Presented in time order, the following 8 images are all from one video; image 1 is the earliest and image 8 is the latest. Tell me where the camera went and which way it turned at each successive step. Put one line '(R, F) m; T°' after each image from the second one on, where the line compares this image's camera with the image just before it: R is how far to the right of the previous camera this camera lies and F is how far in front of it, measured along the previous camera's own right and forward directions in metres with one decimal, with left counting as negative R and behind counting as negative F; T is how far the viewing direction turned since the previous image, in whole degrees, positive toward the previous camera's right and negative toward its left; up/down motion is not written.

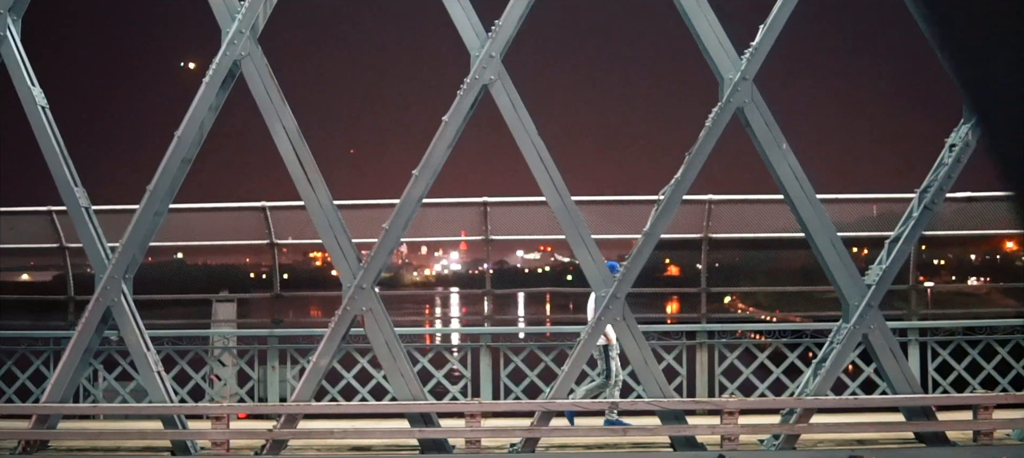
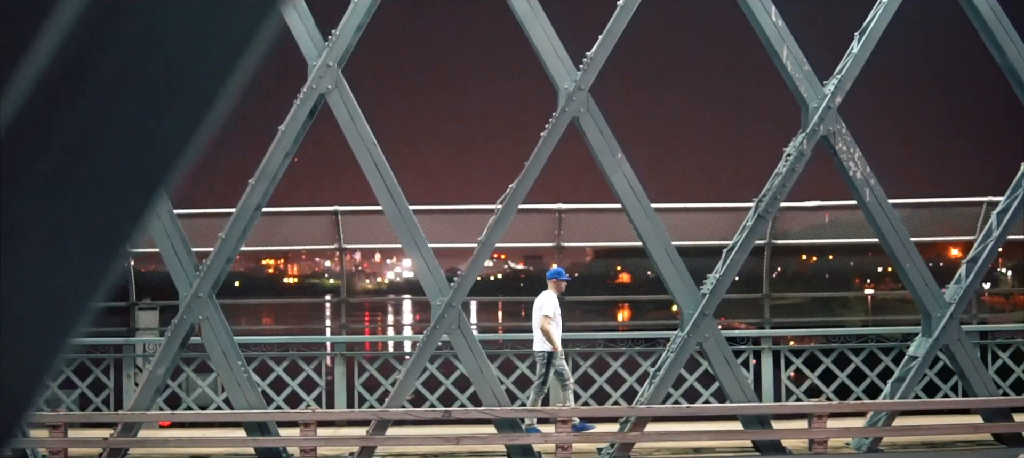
(+1.3, 0.0) m; 0°
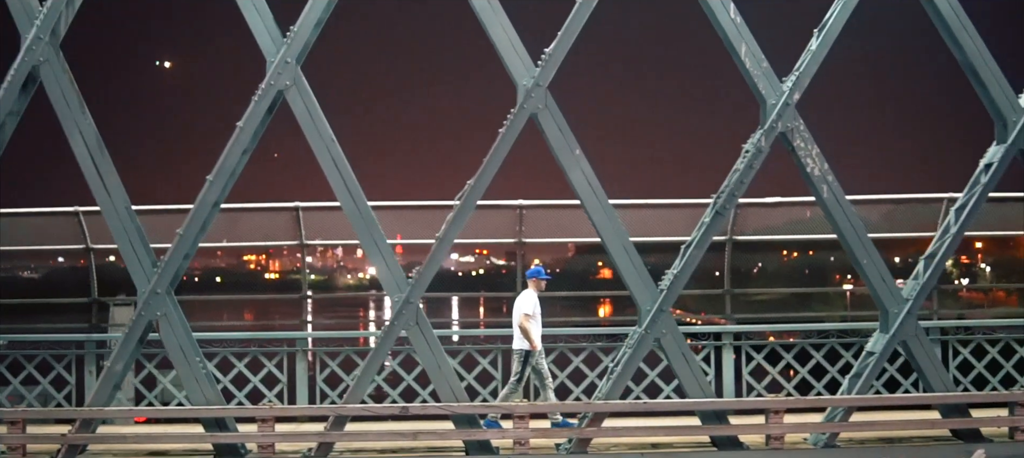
(+0.3, 0.0) m; 0°
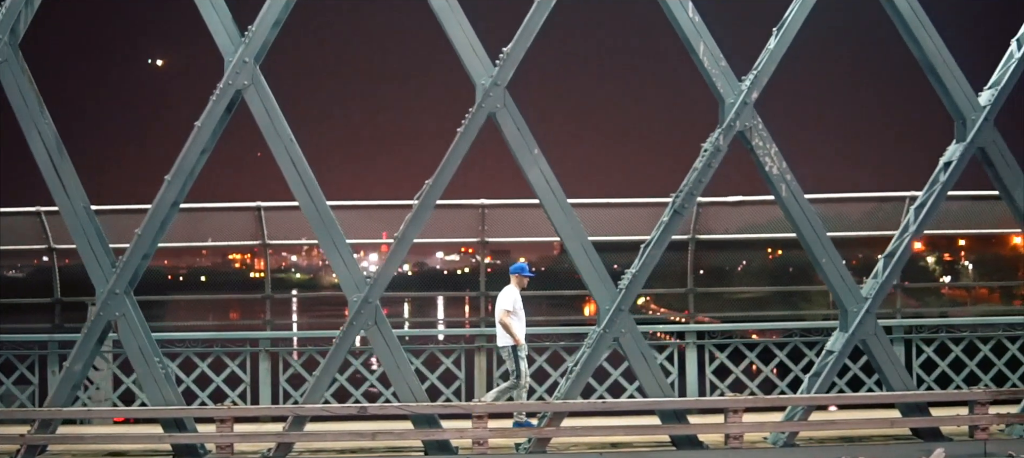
(+0.3, 0.0) m; 0°
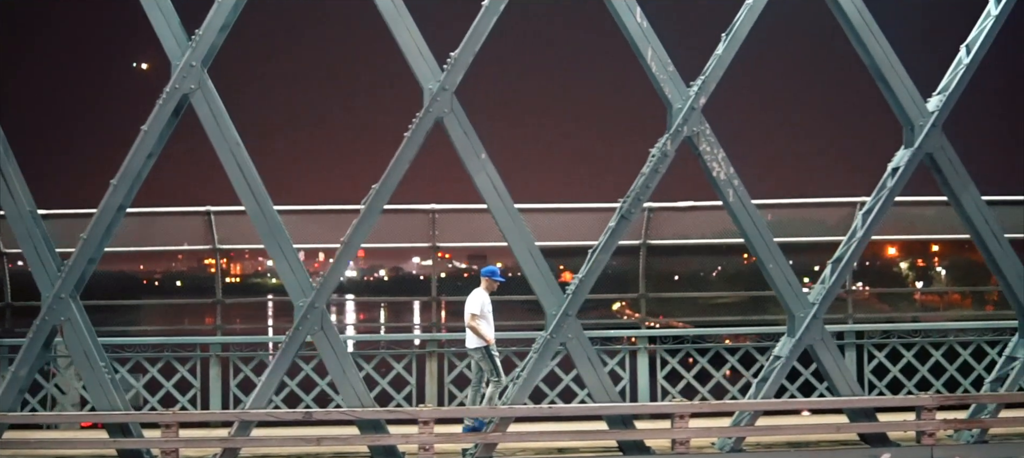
(+0.3, 0.0) m; 0°
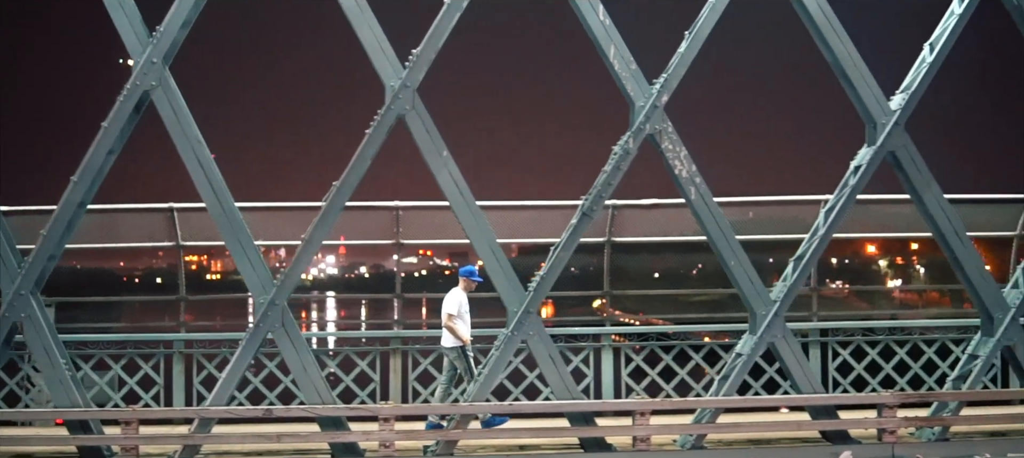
(+0.2, 0.0) m; 0°
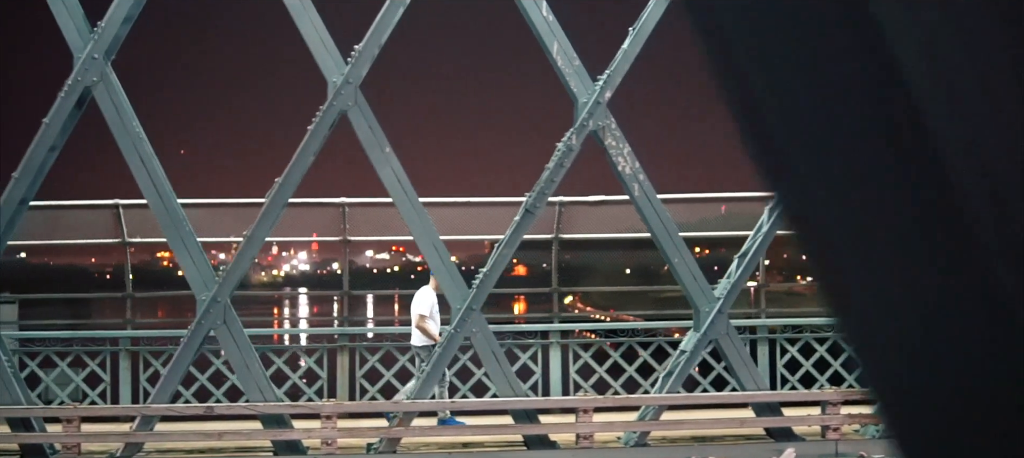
(+0.3, 0.0) m; +1°
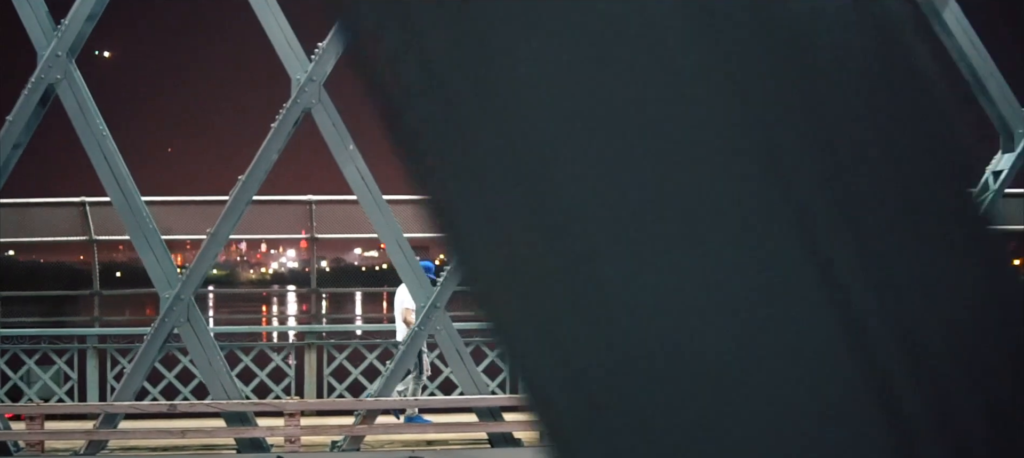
(+0.3, 0.0) m; 0°
